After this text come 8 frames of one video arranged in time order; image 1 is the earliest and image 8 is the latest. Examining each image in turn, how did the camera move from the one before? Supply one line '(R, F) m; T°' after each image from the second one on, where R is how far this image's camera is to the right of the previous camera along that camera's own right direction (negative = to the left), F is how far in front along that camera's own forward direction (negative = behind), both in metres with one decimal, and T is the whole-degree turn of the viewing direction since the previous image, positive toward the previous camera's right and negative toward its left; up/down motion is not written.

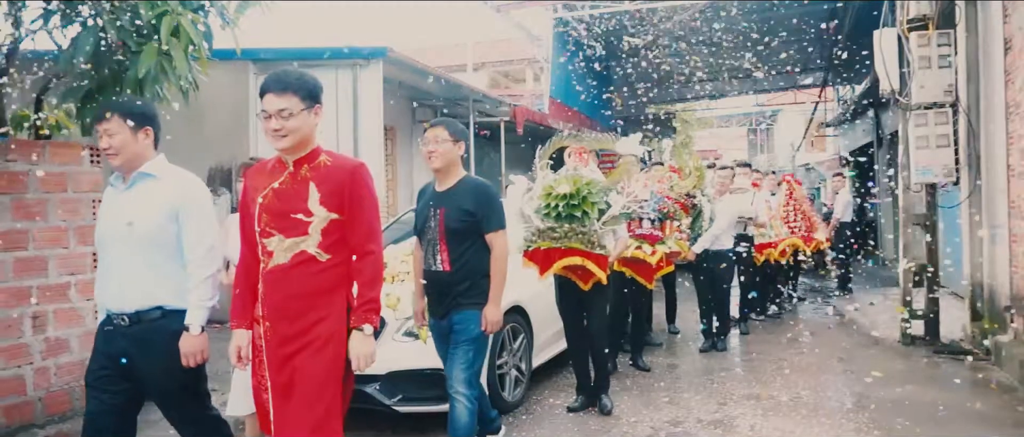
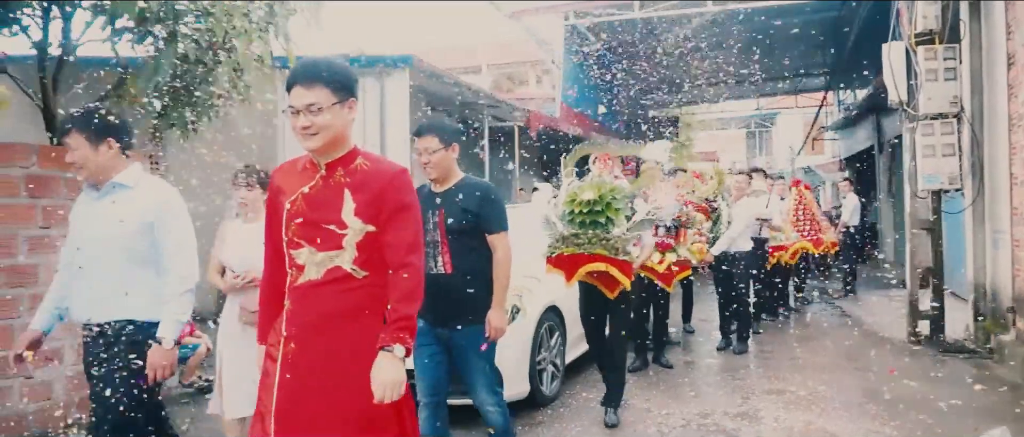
(-0.2, -0.3) m; 0°
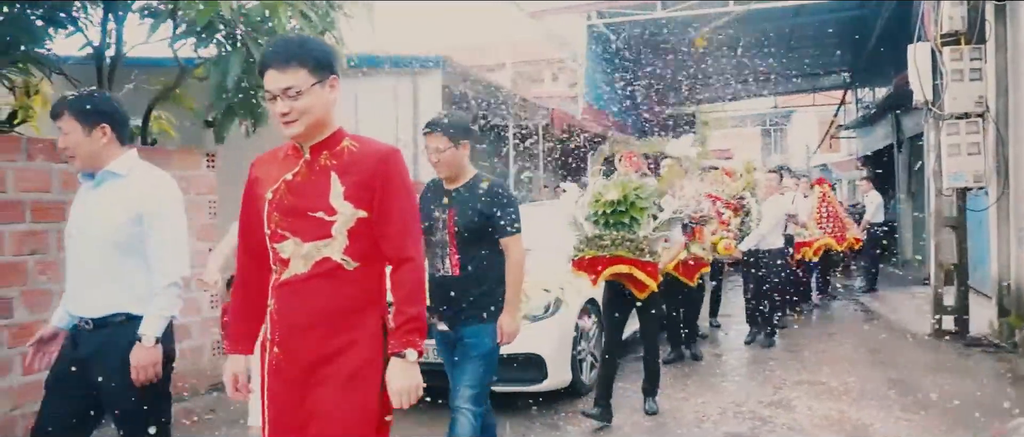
(-0.2, -0.2) m; -1°
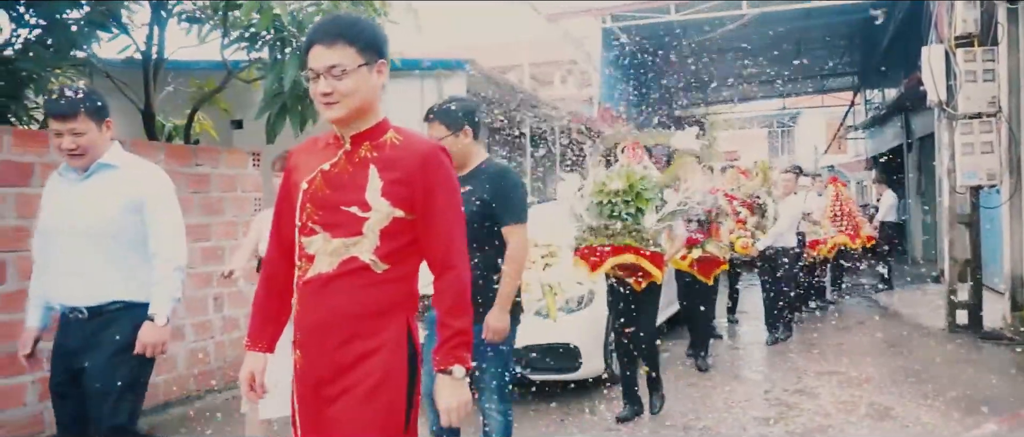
(-0.2, -0.2) m; 0°
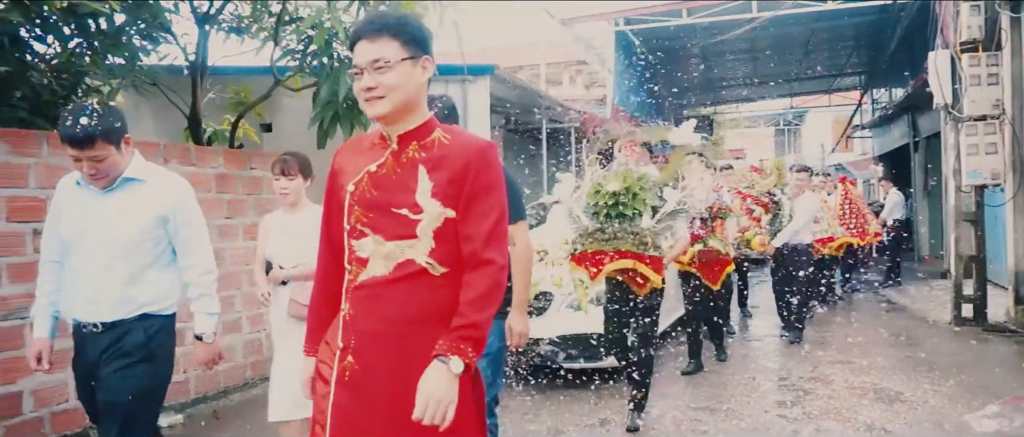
(-0.2, -0.3) m; 0°
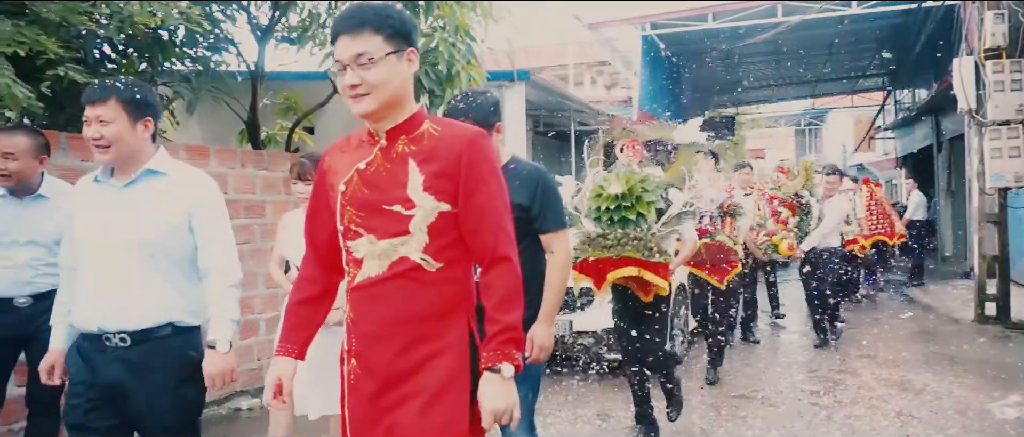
(-0.2, -0.3) m; -1°
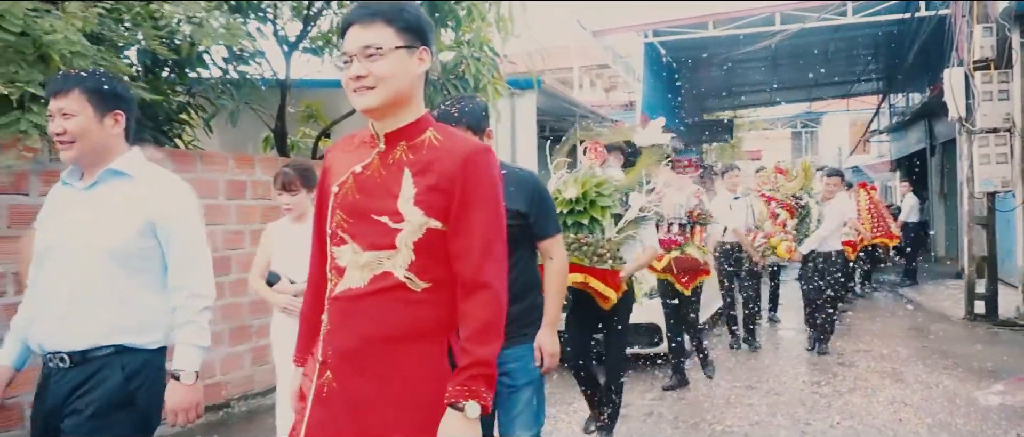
(-0.2, -0.4) m; 0°
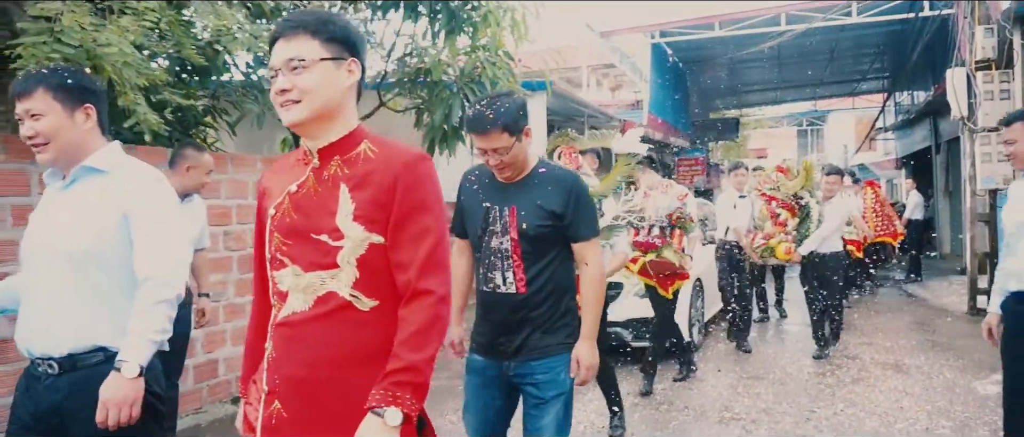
(-0.1, -0.2) m; 0°
